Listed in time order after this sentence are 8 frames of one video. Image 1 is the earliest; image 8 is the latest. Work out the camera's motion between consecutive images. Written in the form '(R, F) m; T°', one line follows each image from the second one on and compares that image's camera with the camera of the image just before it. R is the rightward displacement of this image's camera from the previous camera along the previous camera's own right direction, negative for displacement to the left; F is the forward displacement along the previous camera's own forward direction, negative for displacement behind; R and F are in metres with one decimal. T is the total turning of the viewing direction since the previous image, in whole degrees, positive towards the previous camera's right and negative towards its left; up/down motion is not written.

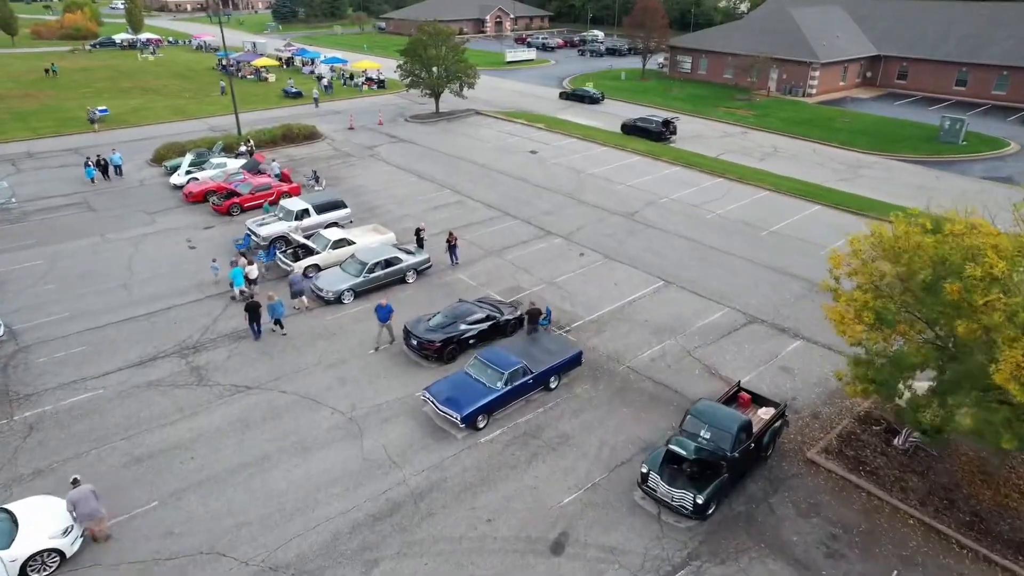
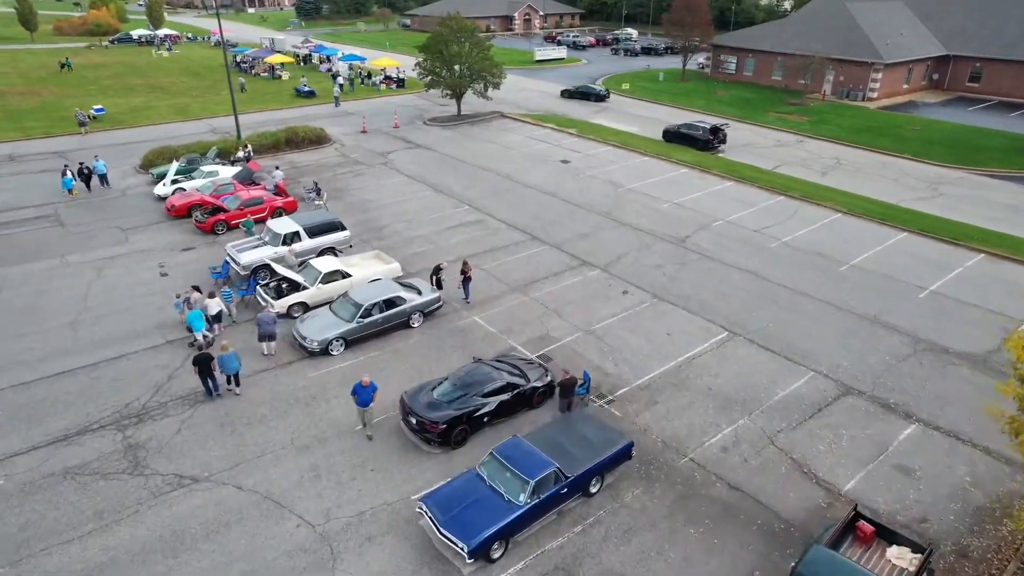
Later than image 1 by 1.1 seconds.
(-0.1, +4.0) m; -2°
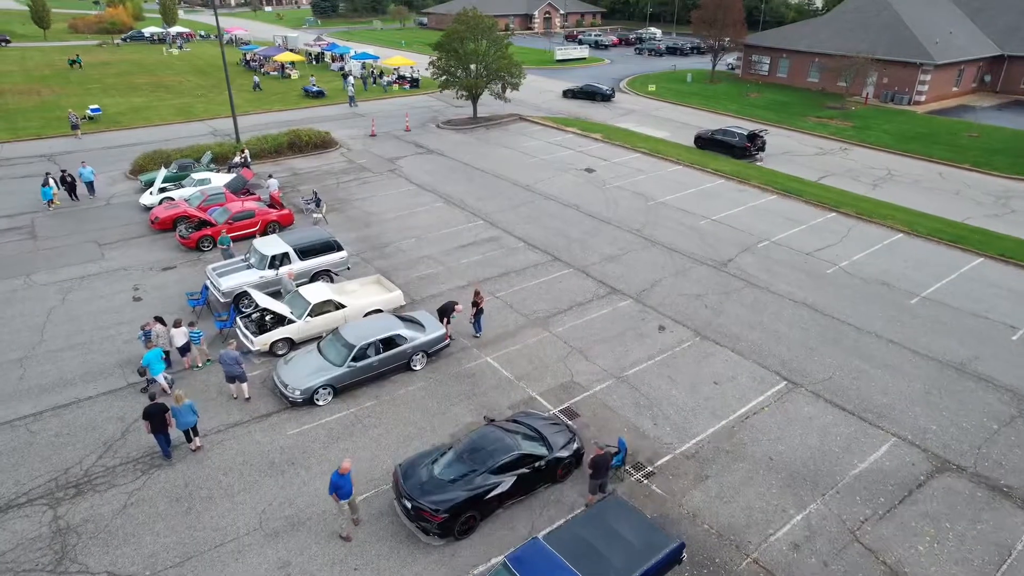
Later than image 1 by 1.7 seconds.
(-0.1, +2.6) m; -1°
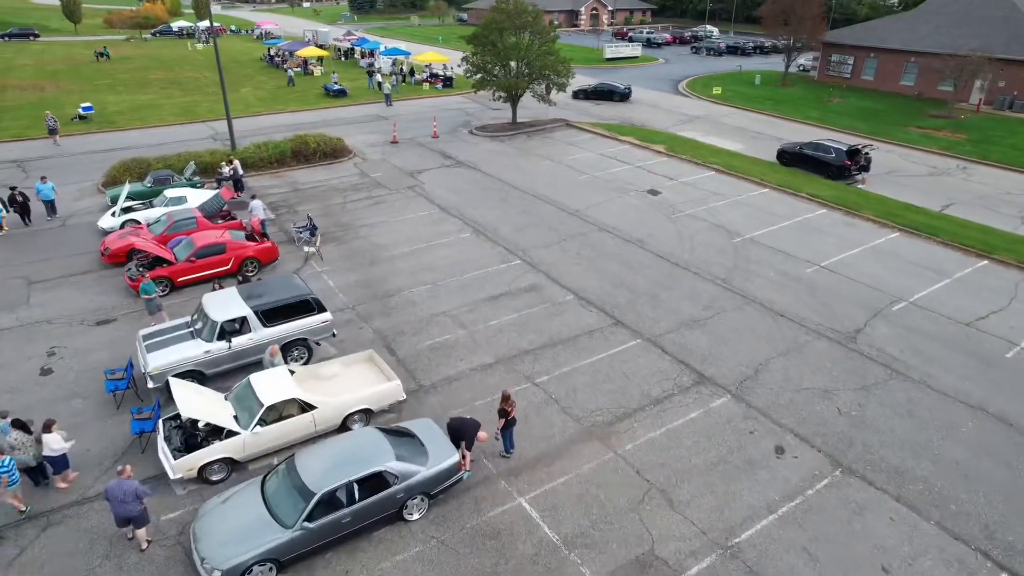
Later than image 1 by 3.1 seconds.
(-0.3, +5.4) m; -3°
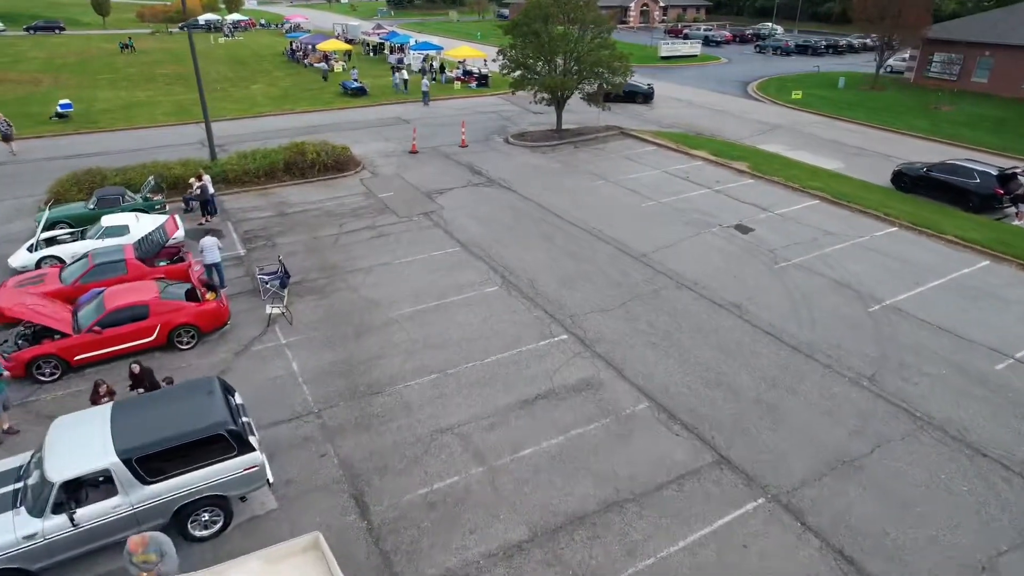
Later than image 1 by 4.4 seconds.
(-0.2, +5.5) m; -3°
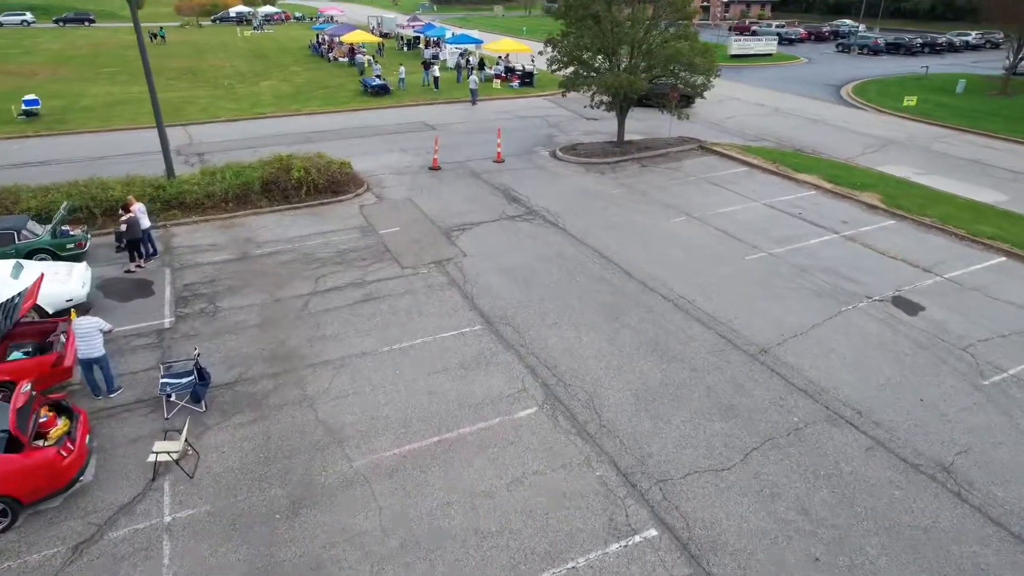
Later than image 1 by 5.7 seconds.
(-0.2, +5.6) m; -3°
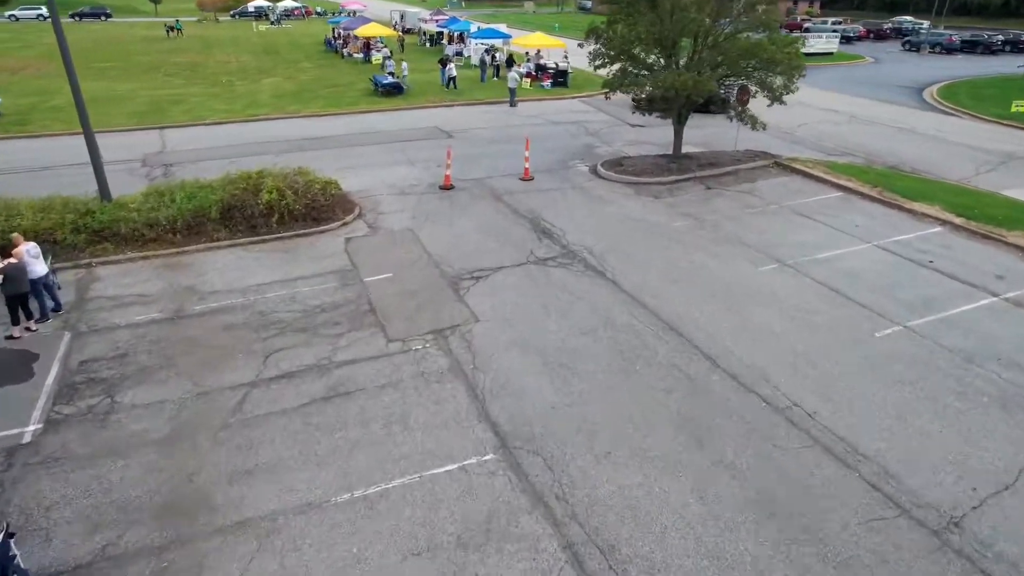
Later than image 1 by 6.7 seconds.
(-0.1, +4.0) m; -2°
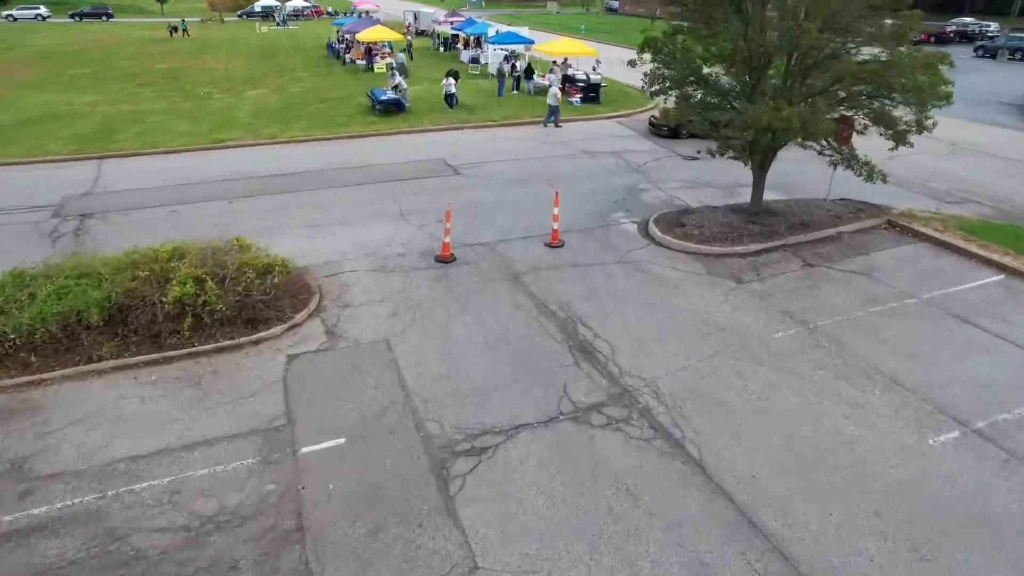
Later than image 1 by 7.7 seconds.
(-0.1, +4.4) m; -2°
